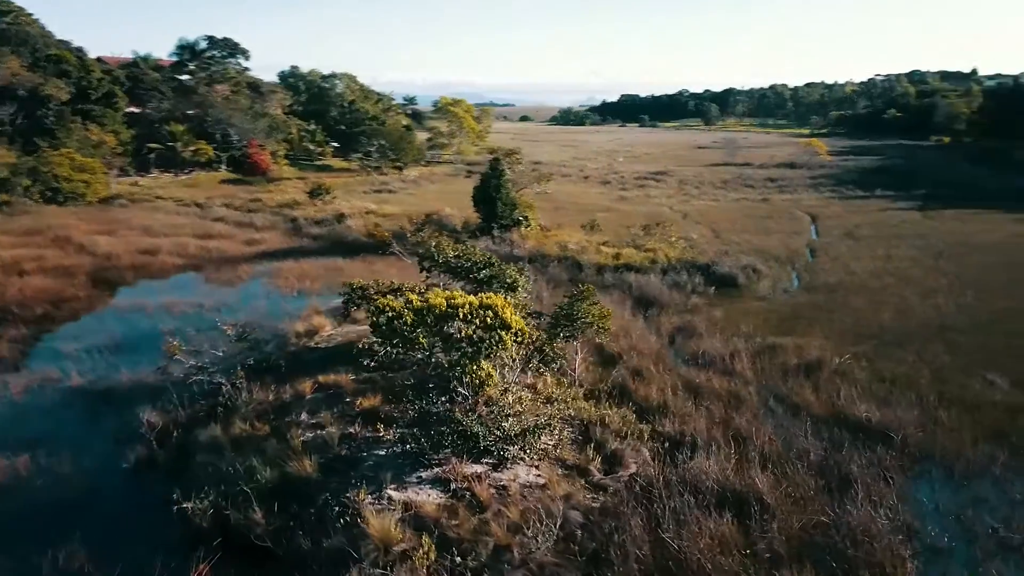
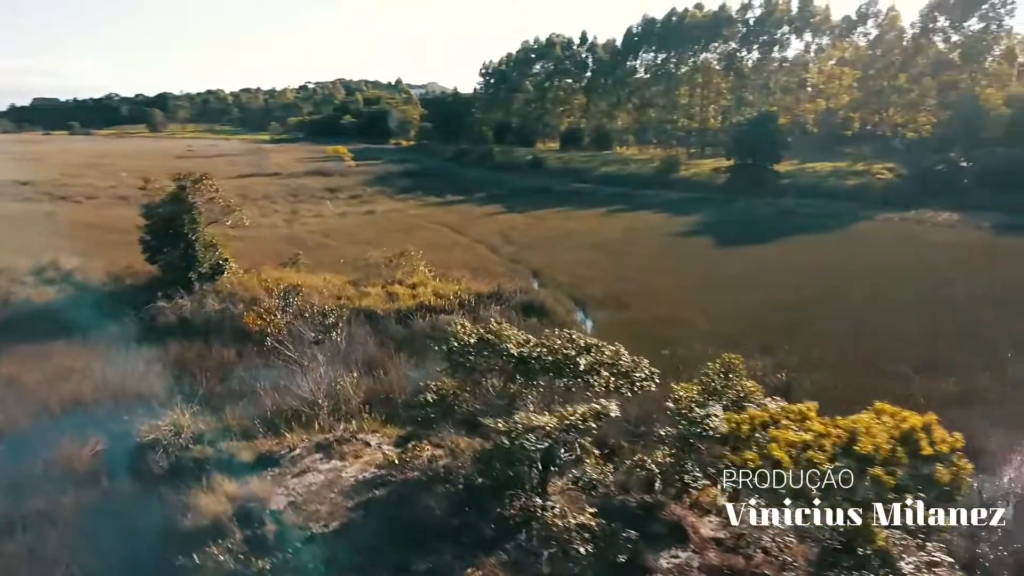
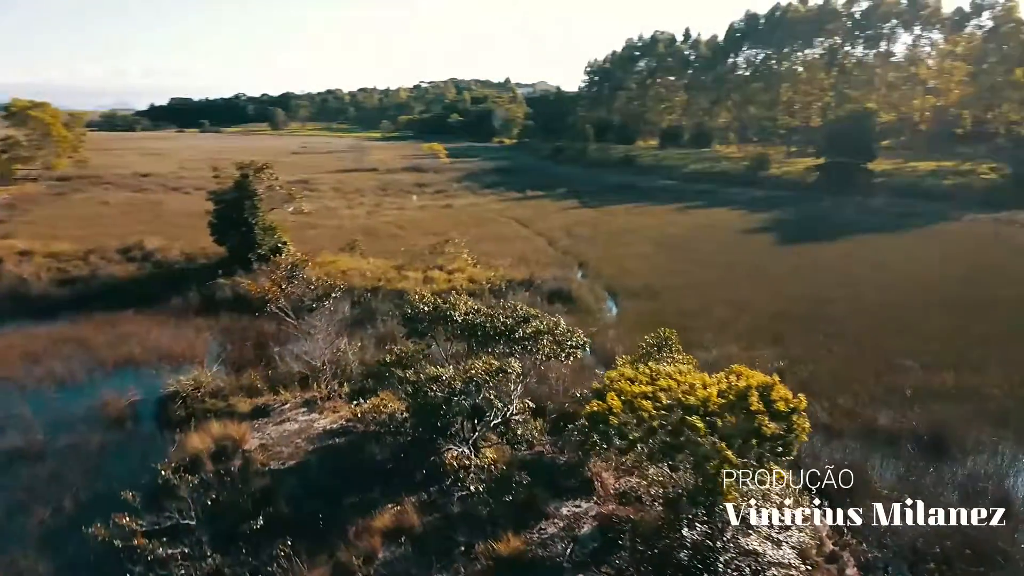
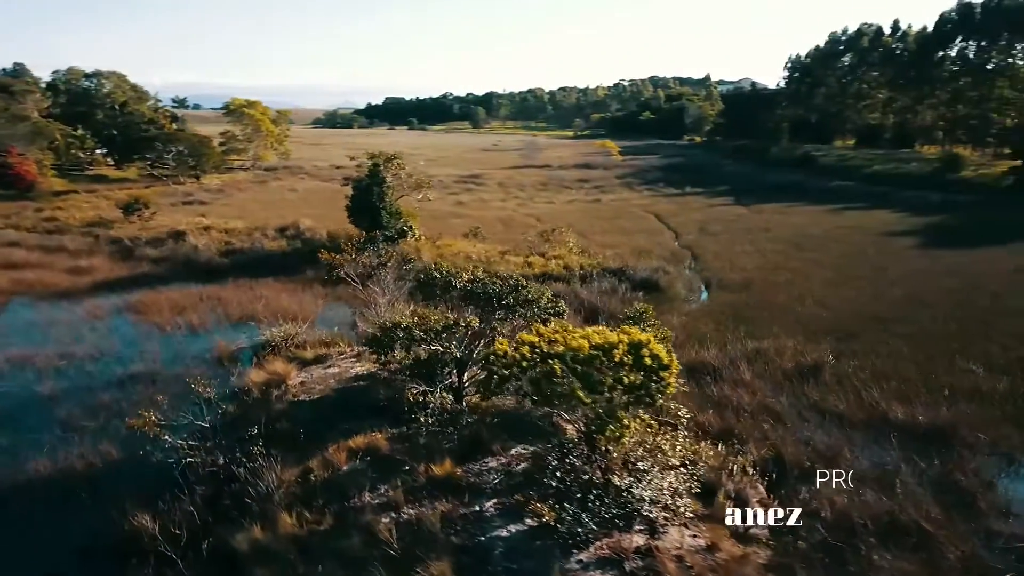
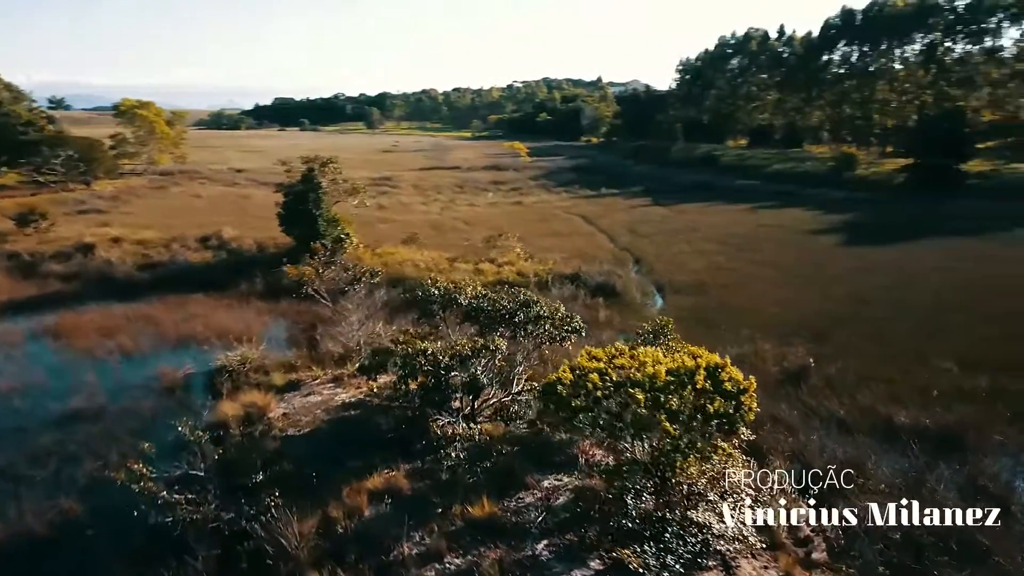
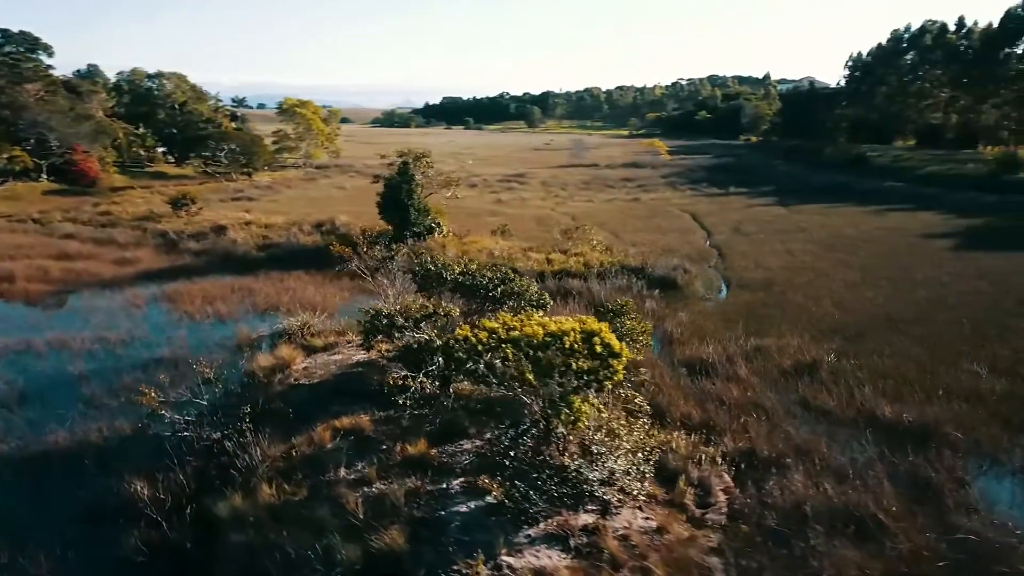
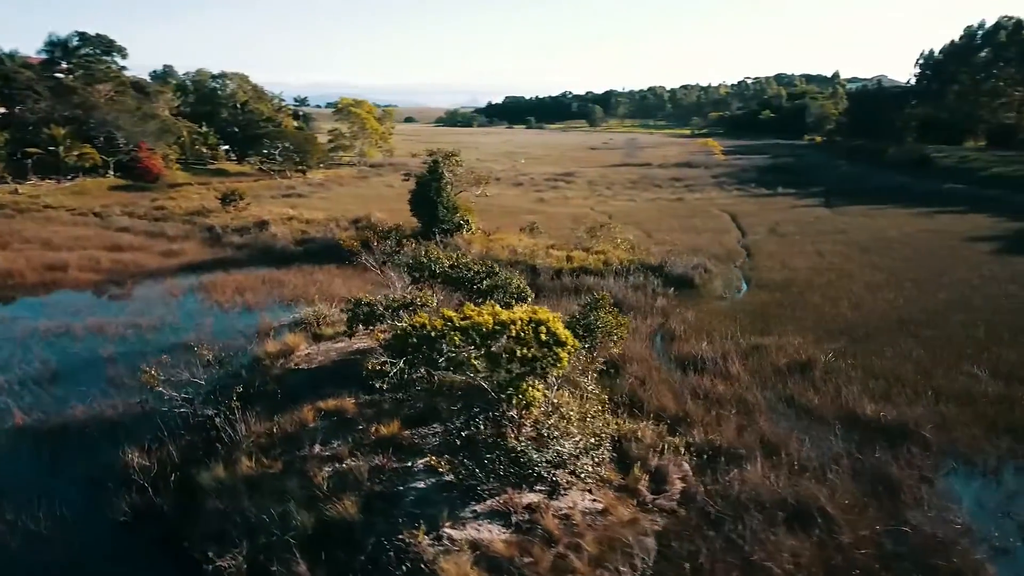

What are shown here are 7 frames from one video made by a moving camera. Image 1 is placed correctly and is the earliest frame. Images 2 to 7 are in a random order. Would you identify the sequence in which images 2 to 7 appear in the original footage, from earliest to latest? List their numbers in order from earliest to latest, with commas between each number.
7, 6, 4, 5, 3, 2
